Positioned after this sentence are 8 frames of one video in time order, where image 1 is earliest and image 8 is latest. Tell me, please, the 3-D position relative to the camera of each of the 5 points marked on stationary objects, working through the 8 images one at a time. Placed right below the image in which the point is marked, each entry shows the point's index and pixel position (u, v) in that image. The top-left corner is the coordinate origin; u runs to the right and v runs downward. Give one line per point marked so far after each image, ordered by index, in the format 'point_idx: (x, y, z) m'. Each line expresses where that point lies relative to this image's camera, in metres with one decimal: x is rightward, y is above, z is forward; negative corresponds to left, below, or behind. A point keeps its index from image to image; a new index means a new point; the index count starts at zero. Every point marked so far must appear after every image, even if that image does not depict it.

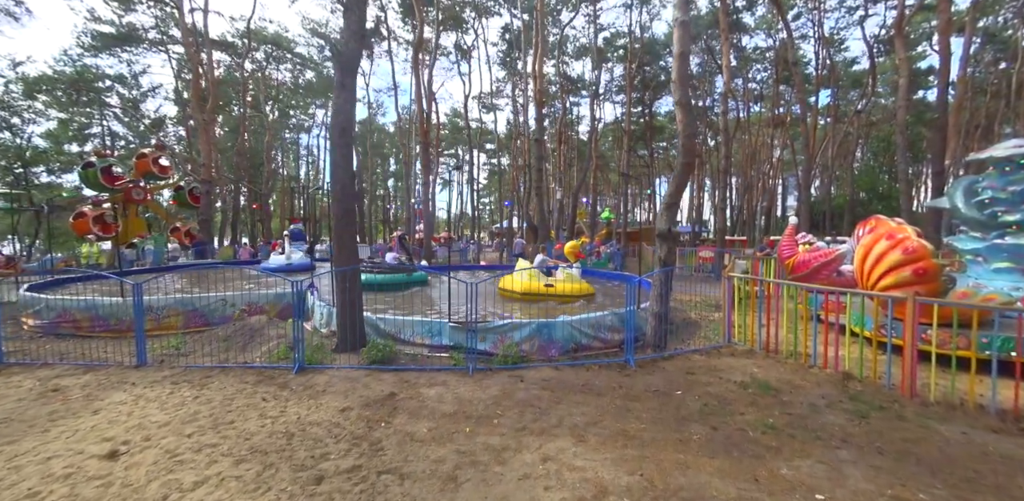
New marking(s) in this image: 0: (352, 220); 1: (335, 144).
0: (-2.5, +0.5, +6.1) m
1: (-2.6, +1.5, +5.9) m
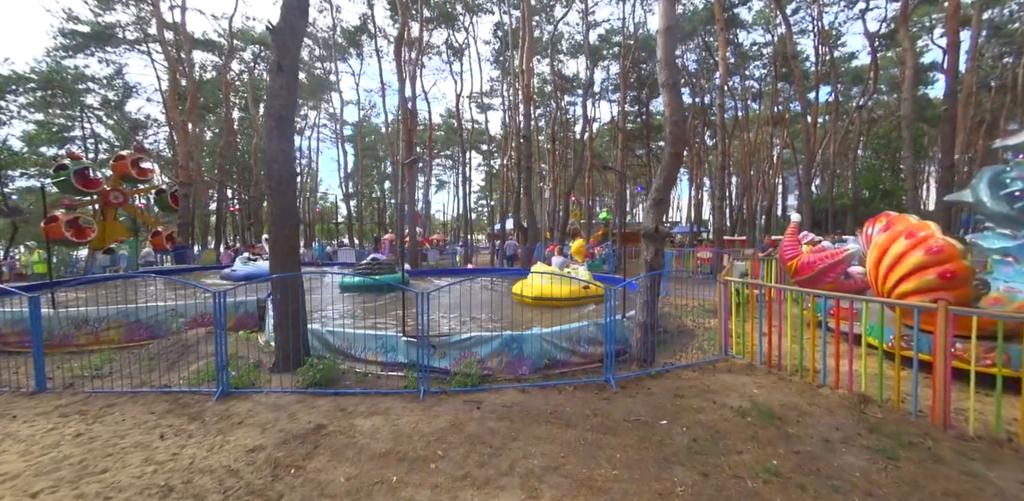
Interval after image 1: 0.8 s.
0: (-3.0, +0.4, +5.4) m
1: (-3.1, +1.5, +5.2) m
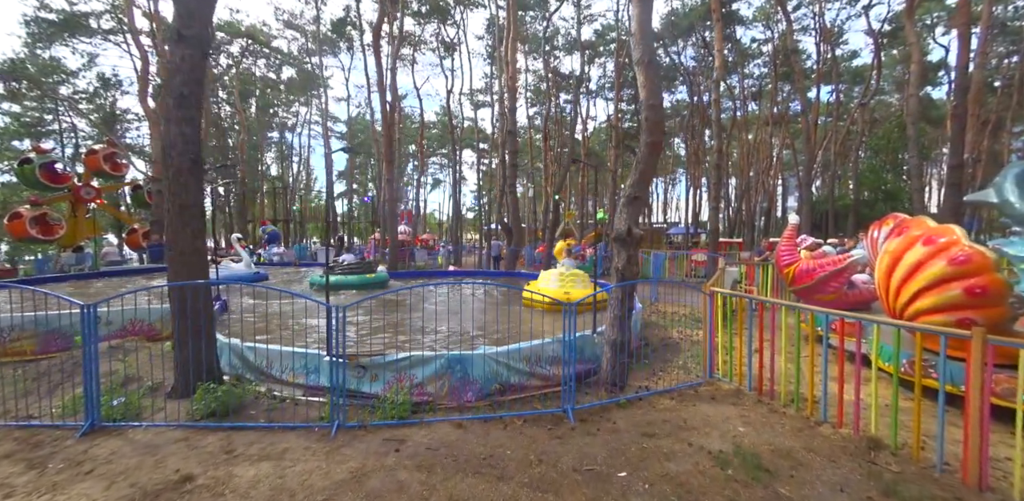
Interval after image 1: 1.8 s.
0: (-3.6, +0.4, +4.6) m
1: (-3.7, +1.4, +4.4) m
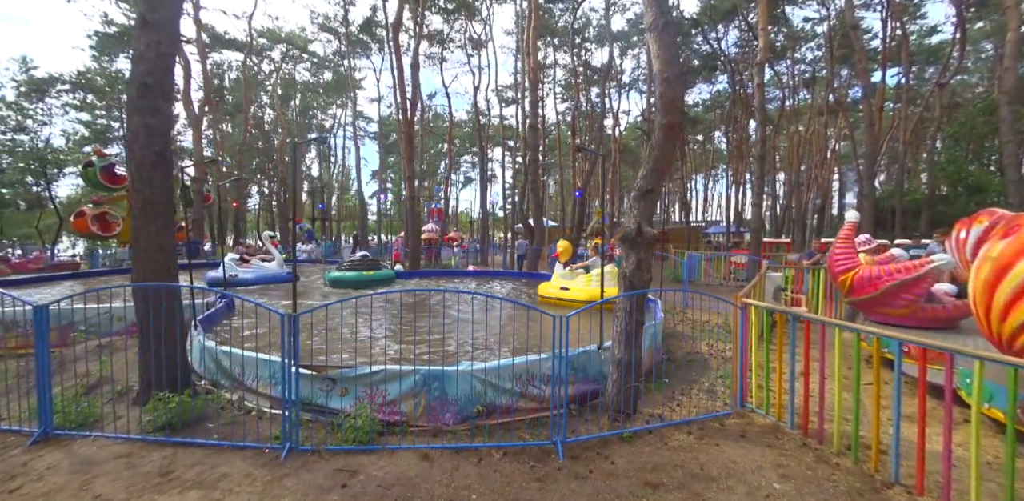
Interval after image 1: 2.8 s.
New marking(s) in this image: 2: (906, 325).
0: (-3.7, +0.4, +4.3) m
1: (-3.8, +1.4, +4.2) m
2: (+5.8, -1.1, +5.9) m
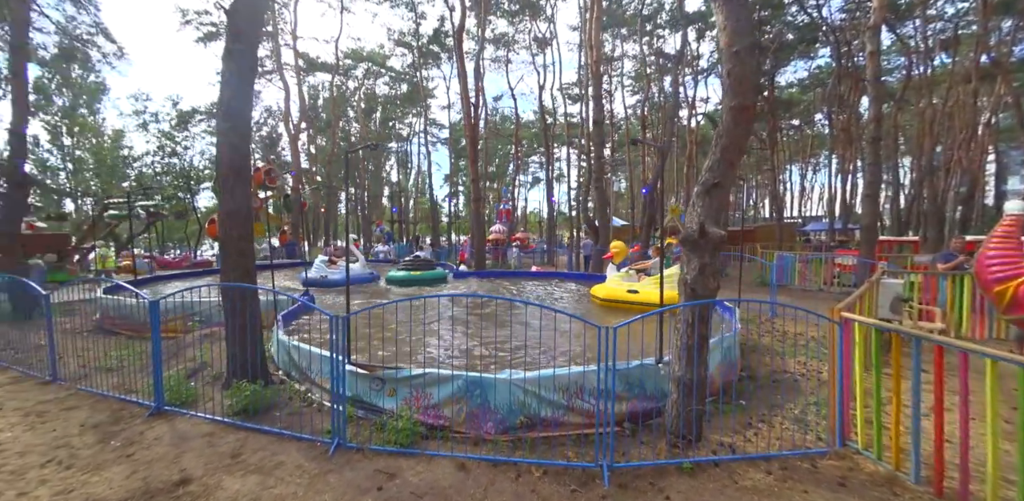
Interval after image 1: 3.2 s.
0: (-3.1, +0.3, +4.7) m
1: (-3.3, +1.4, +4.6) m
2: (+6.5, -1.1, +4.6) m
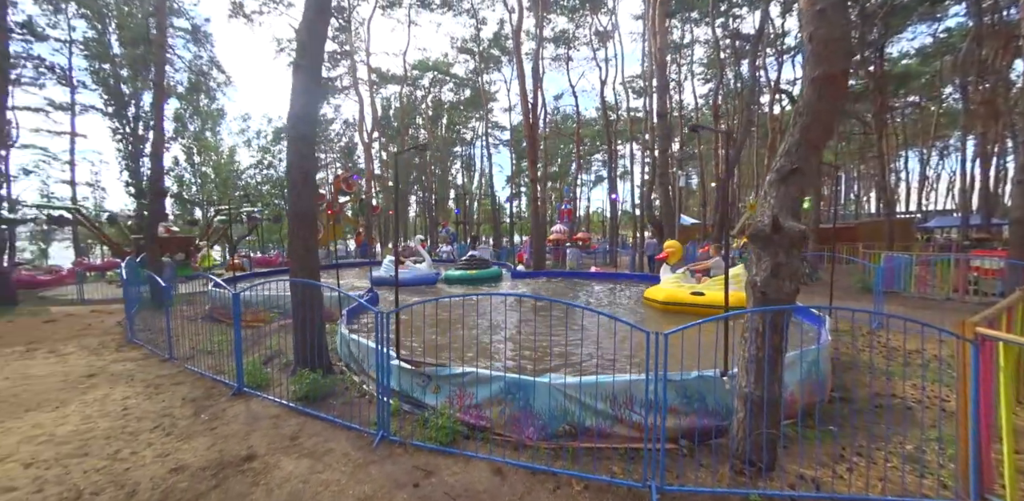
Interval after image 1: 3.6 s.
0: (-2.6, +0.3, +5.0) m
1: (-2.7, +1.4, +4.9) m
2: (+6.9, -1.0, +3.4) m
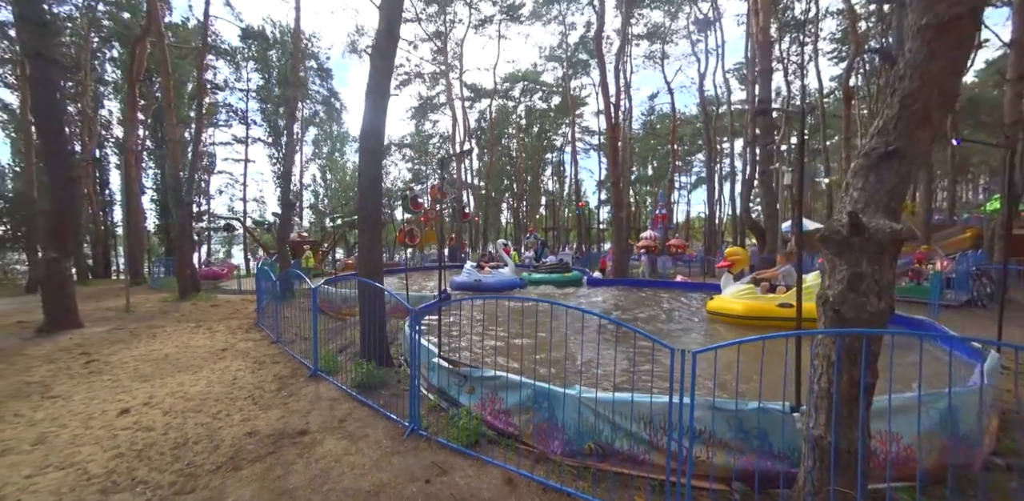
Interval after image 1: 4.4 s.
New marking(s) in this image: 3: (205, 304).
0: (-1.9, +0.3, +5.4) m
1: (-2.1, +1.3, +5.4) m
2: (+6.9, -1.1, +1.5) m
3: (-9.5, -1.7, +12.2) m
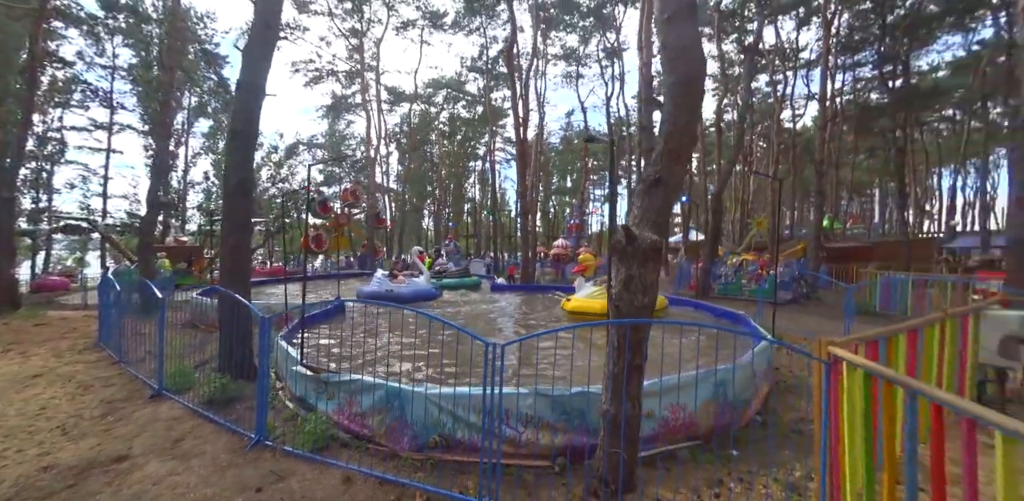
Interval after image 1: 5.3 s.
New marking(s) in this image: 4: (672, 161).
0: (-3.5, +0.3, +5.2) m
1: (-3.6, +1.3, +5.2) m
2: (+5.8, -1.2, +2.9) m
3: (-12.1, -1.7, +10.6) m
4: (+1.2, +0.6, +2.9) m
